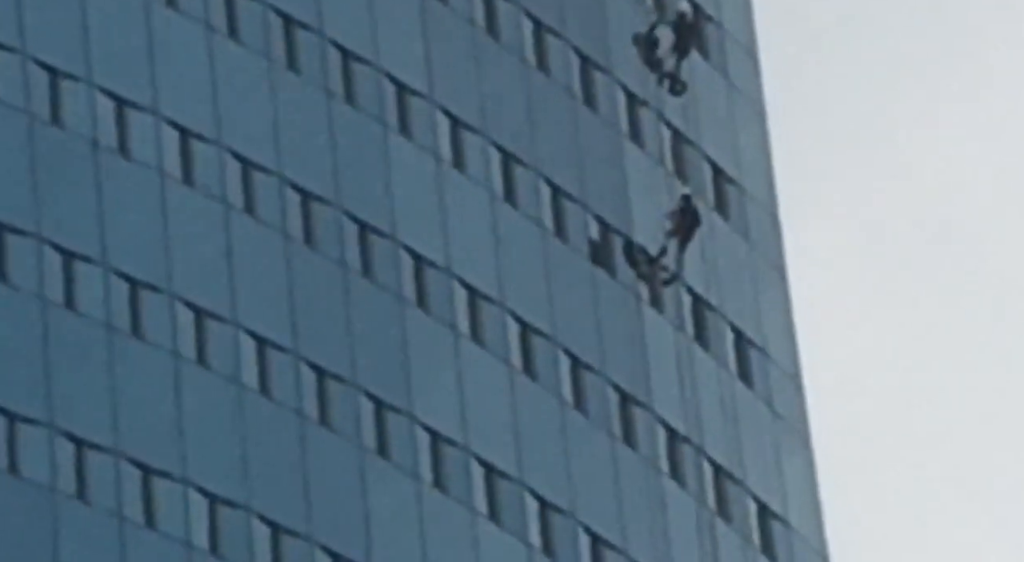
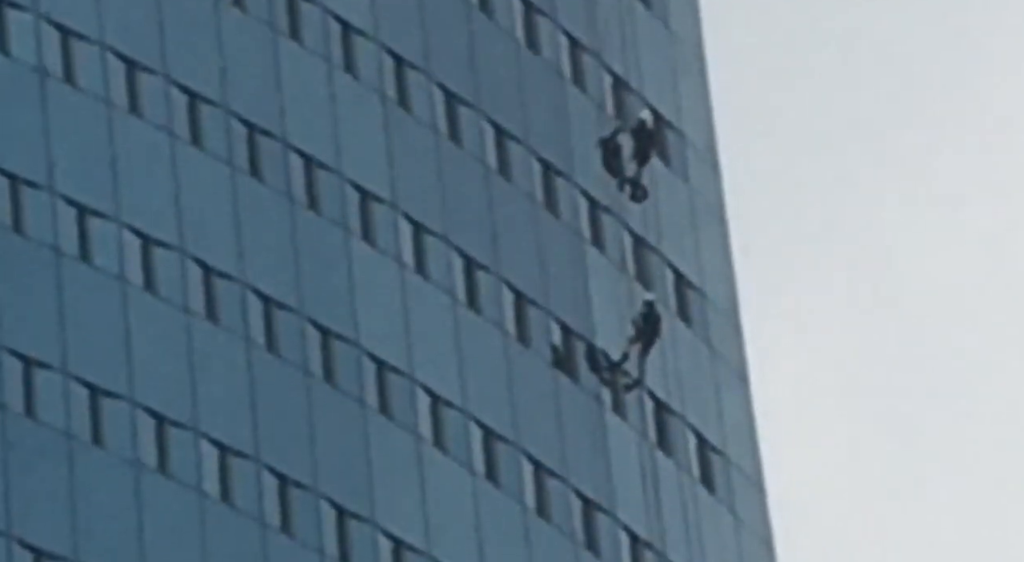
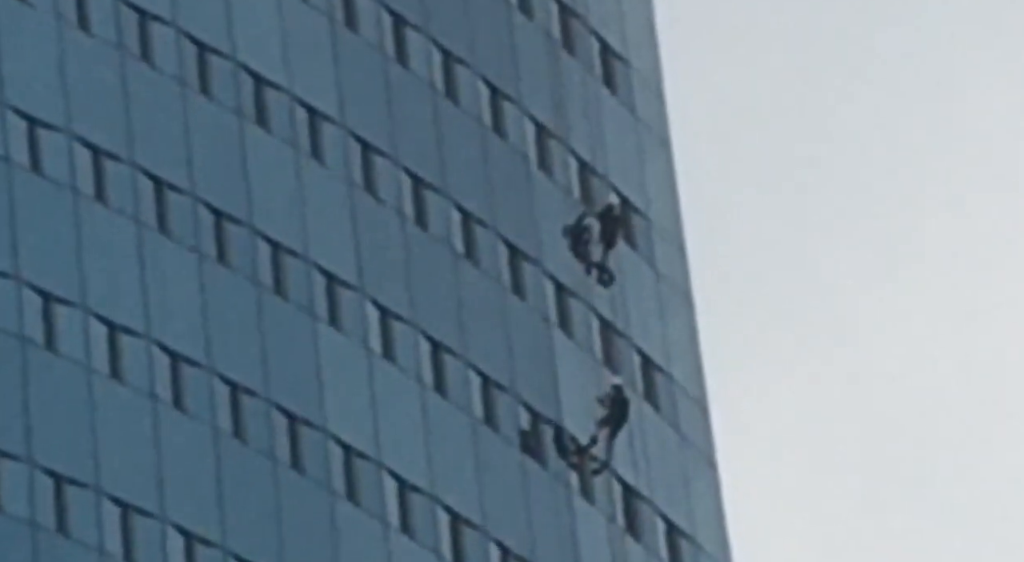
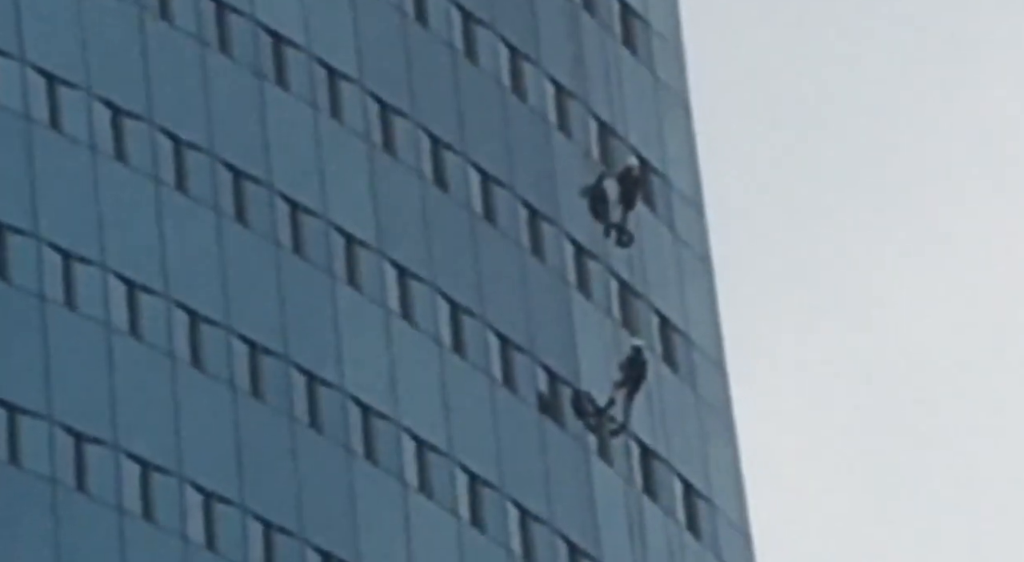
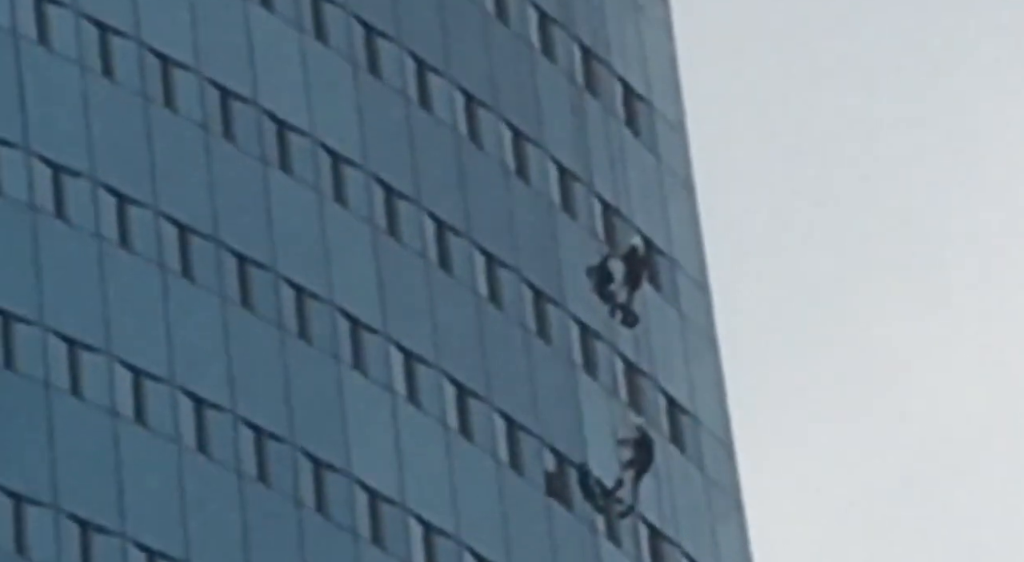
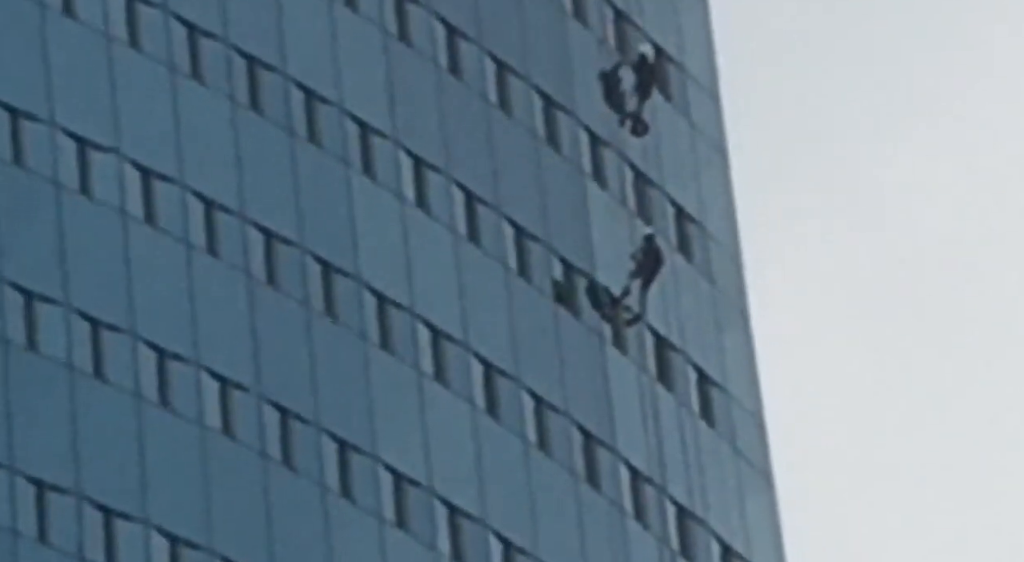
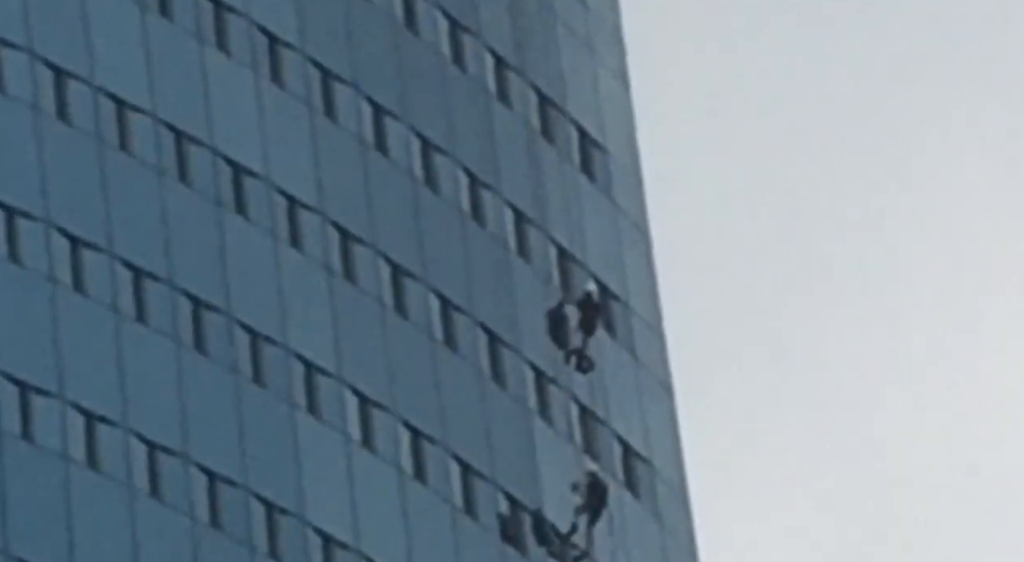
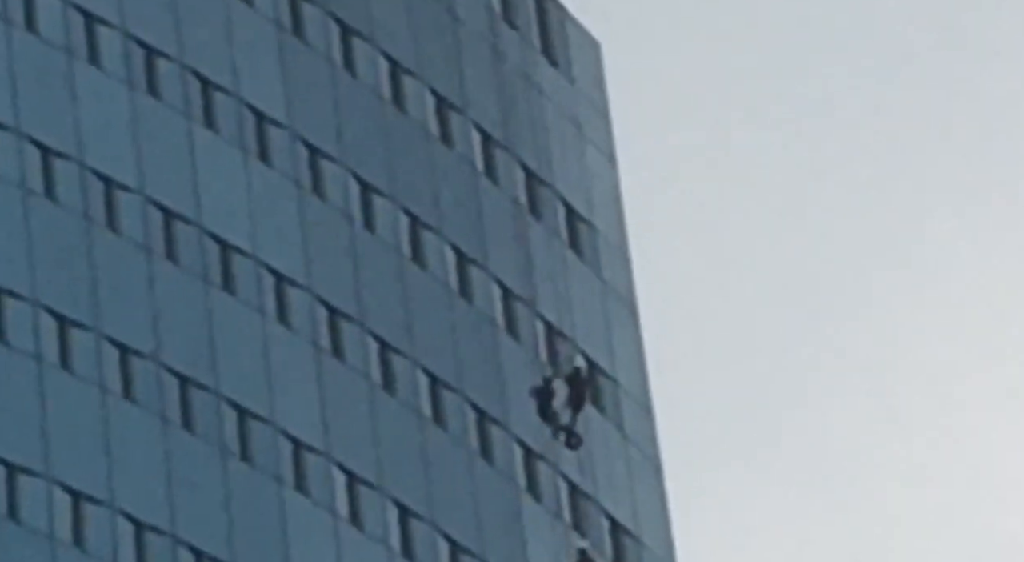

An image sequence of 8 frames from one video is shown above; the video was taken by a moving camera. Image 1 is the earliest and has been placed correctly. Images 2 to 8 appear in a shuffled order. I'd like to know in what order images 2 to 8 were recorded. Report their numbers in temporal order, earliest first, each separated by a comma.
6, 2, 4, 3, 5, 7, 8
